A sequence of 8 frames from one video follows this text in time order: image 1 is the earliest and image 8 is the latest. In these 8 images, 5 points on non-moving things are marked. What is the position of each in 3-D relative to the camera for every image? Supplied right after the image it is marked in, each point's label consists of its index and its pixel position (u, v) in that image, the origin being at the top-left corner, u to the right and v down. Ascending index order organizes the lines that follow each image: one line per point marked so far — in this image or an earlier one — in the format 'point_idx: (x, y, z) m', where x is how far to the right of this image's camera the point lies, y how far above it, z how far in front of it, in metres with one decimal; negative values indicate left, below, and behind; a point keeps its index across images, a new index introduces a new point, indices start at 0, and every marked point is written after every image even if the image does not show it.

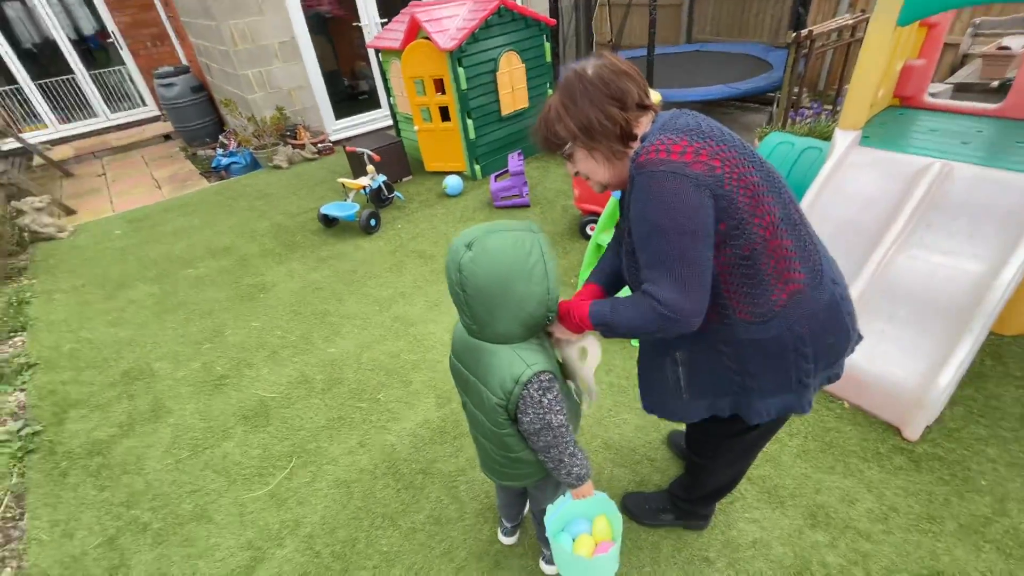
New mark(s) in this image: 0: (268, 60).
0: (-2.7, +2.6, +5.4) m
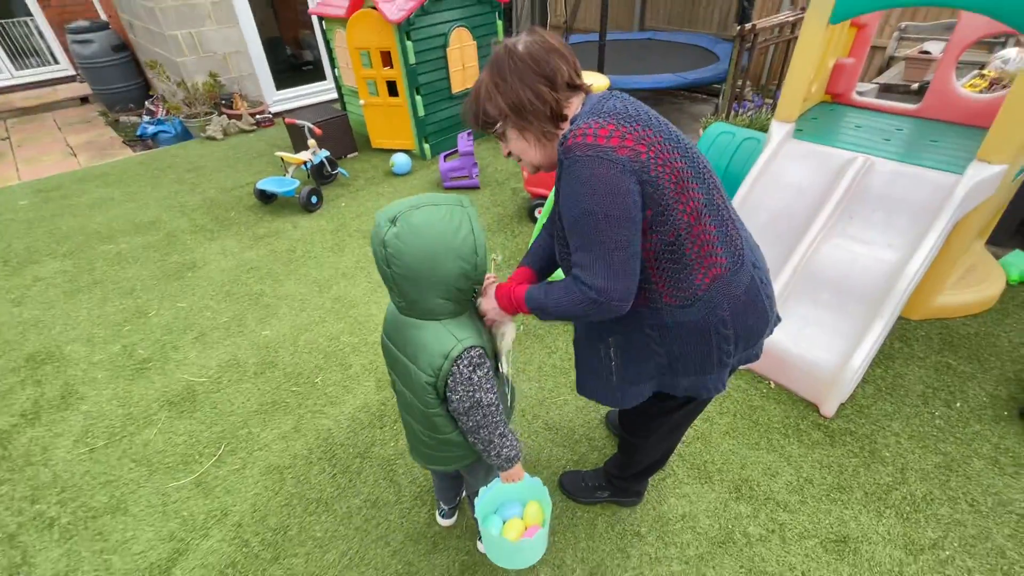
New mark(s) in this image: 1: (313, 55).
0: (-3.3, +2.8, +5.0) m
1: (-2.5, +2.9, +6.0) m
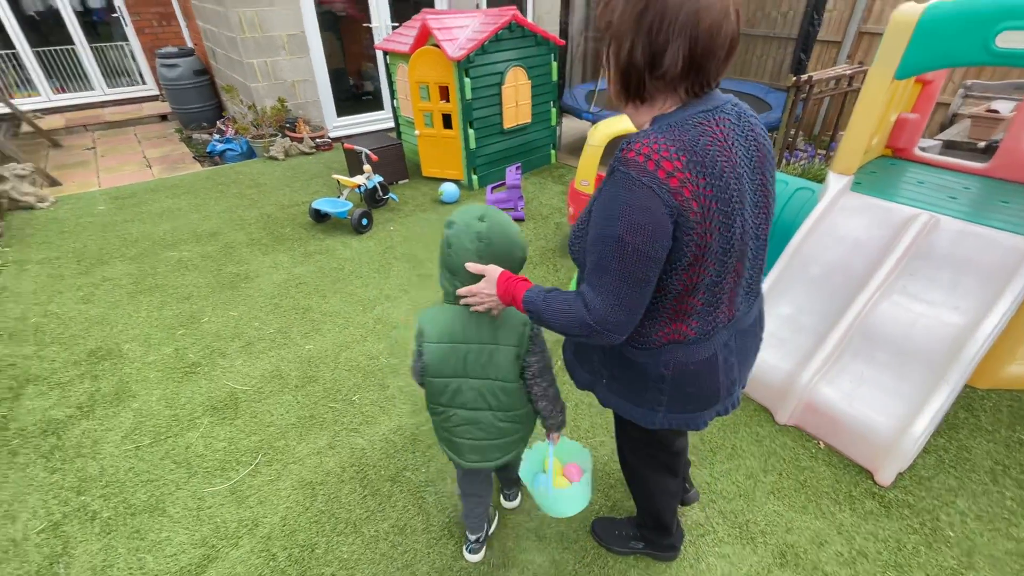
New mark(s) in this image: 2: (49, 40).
0: (-2.7, +2.7, +5.4) m
1: (-1.8, +2.7, +6.3) m
2: (-6.6, +3.5, +6.8) m
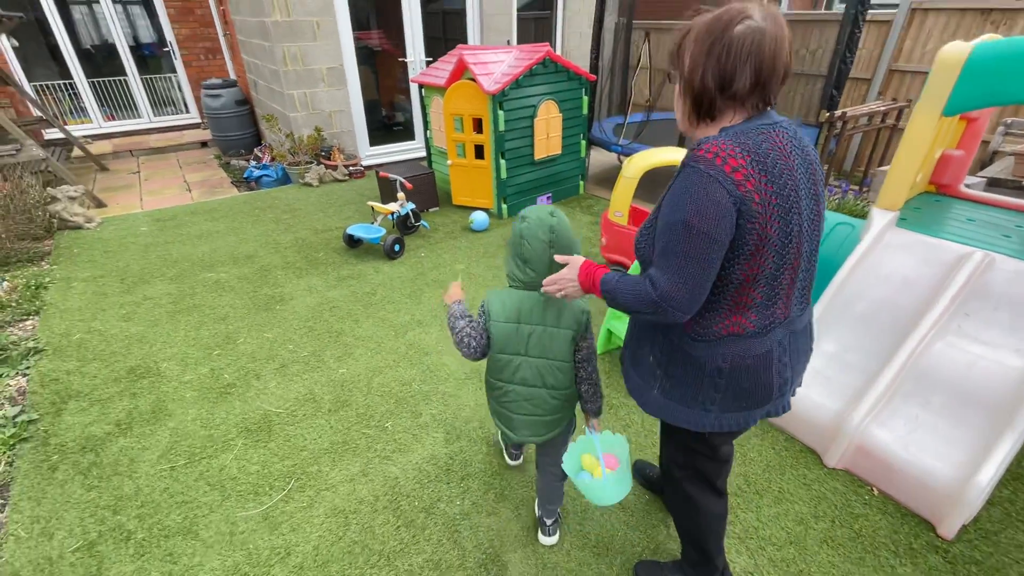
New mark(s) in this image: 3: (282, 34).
0: (-2.3, +2.4, +5.6) m
1: (-1.5, +2.3, +6.5) m
2: (-6.2, +3.3, +7.2) m
3: (-2.5, +2.8, +5.2) m
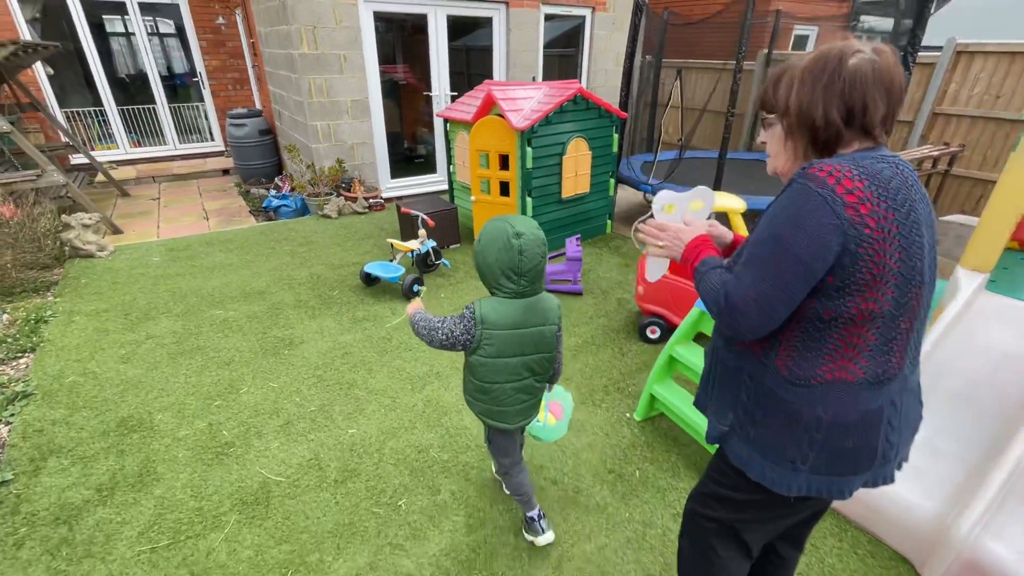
0: (-2.0, +2.0, +5.5) m
1: (-1.1, +1.8, +6.4) m
2: (-5.8, +2.9, +7.3) m
3: (-2.2, +2.4, +5.2) m
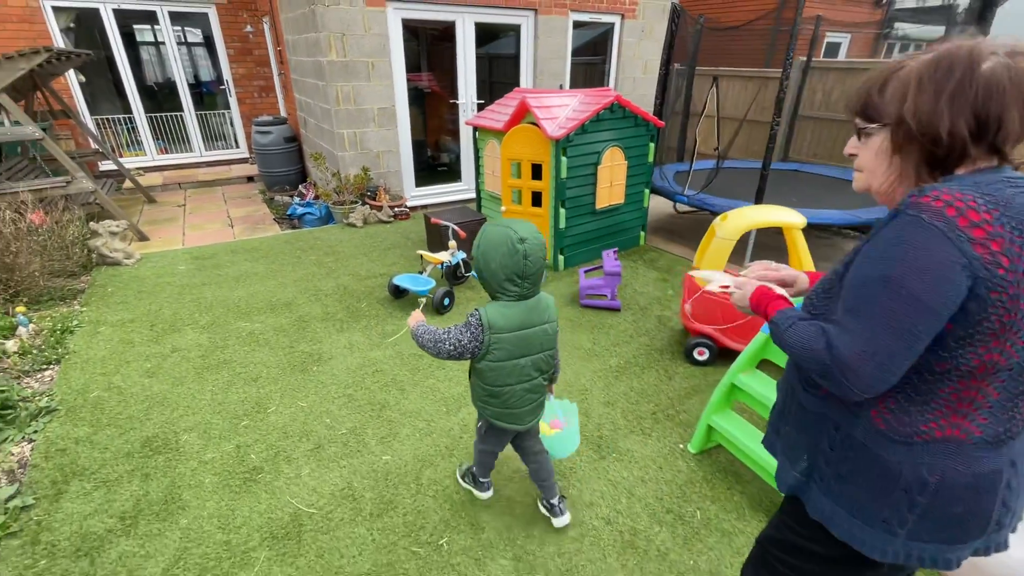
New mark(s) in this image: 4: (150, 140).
0: (-1.7, +1.9, +5.5) m
1: (-0.8, +1.7, +6.3) m
2: (-5.4, +2.8, +7.4) m
3: (-1.9, +2.3, +5.1) m
4: (-5.6, +2.3, +7.4) m
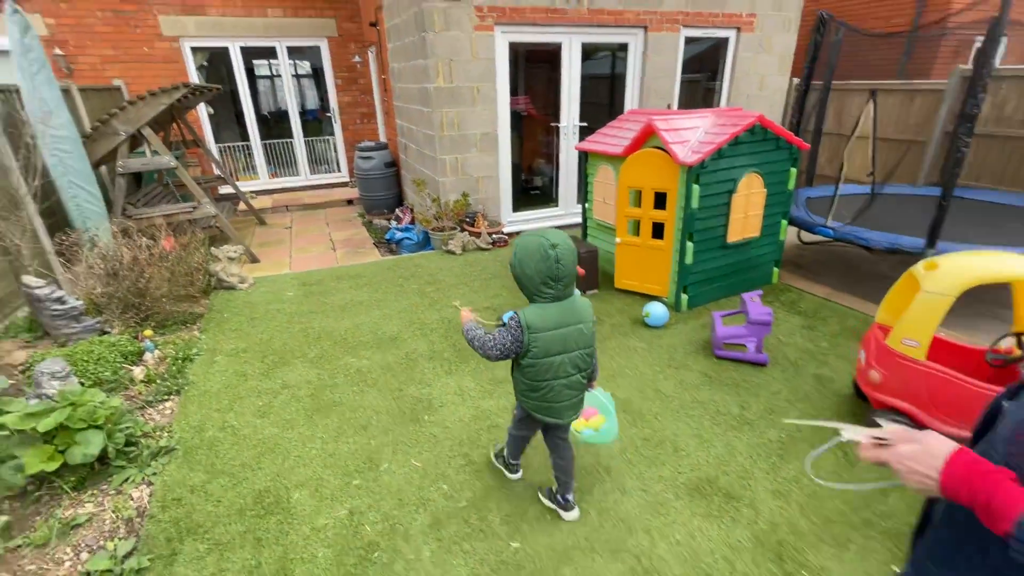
0: (-0.5, +1.6, +5.4) m
1: (+0.5, +1.3, +6.1) m
2: (-3.9, +2.5, +7.8) m
3: (-0.7, +2.0, +5.1) m
4: (-4.1, +2.0, +7.9) m
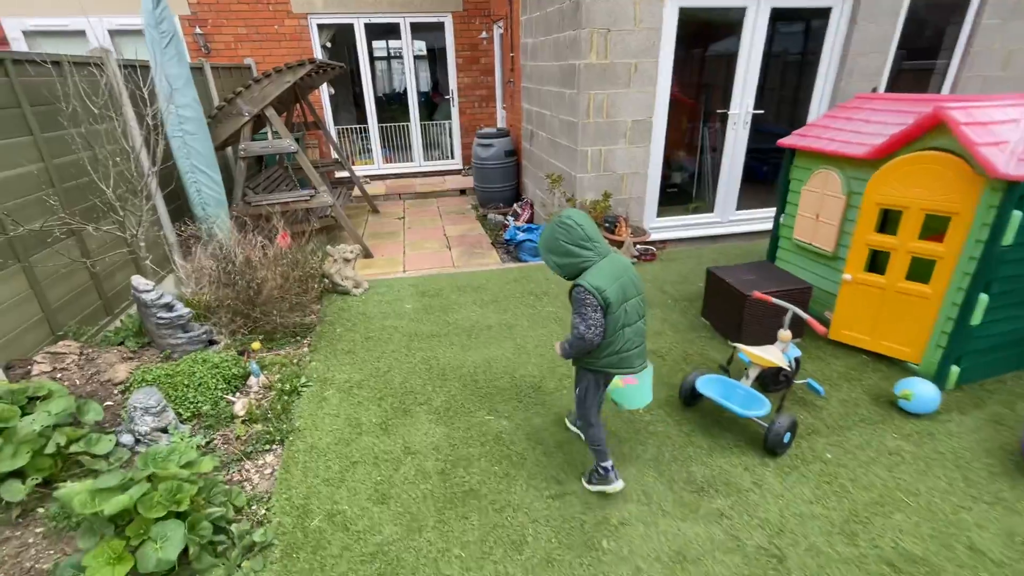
0: (+0.9, +1.4, +4.5) m
1: (+2.0, +1.1, +5.0) m
2: (-1.8, +2.7, +7.4) m
3: (+0.7, +1.8, +4.2) m
4: (-2.1, +2.2, +7.5) m
